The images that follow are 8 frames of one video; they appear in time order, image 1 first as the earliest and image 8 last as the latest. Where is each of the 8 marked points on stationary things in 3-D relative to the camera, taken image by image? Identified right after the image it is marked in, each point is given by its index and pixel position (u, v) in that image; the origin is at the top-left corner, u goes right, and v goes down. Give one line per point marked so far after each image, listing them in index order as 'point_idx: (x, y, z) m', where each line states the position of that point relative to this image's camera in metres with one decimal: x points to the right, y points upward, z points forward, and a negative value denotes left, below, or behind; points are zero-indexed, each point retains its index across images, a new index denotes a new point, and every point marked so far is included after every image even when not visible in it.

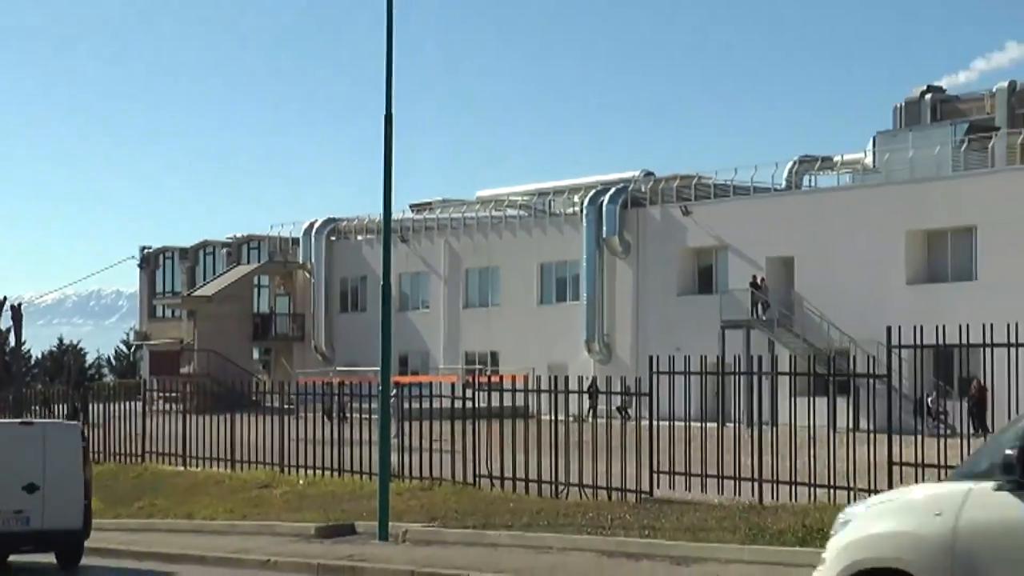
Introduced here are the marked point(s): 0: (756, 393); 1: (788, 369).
0: (+3.7, -1.6, +16.5) m
1: (+4.1, -1.2, +16.4) m
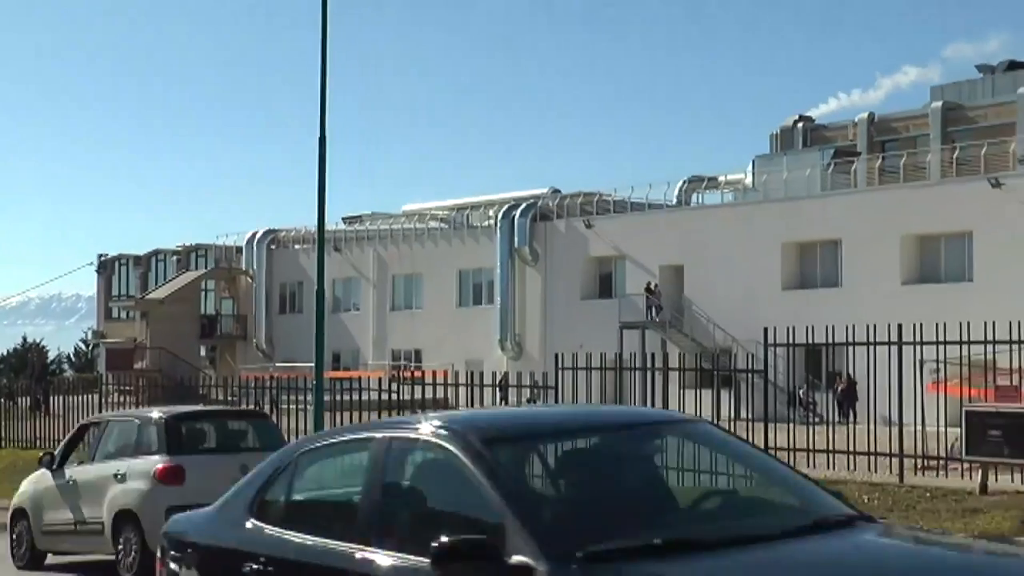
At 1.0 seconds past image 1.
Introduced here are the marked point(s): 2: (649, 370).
0: (+2.3, -1.7, +18.6) m
1: (+2.7, -1.3, +18.5) m
2: (+2.3, -1.3, +18.1) m
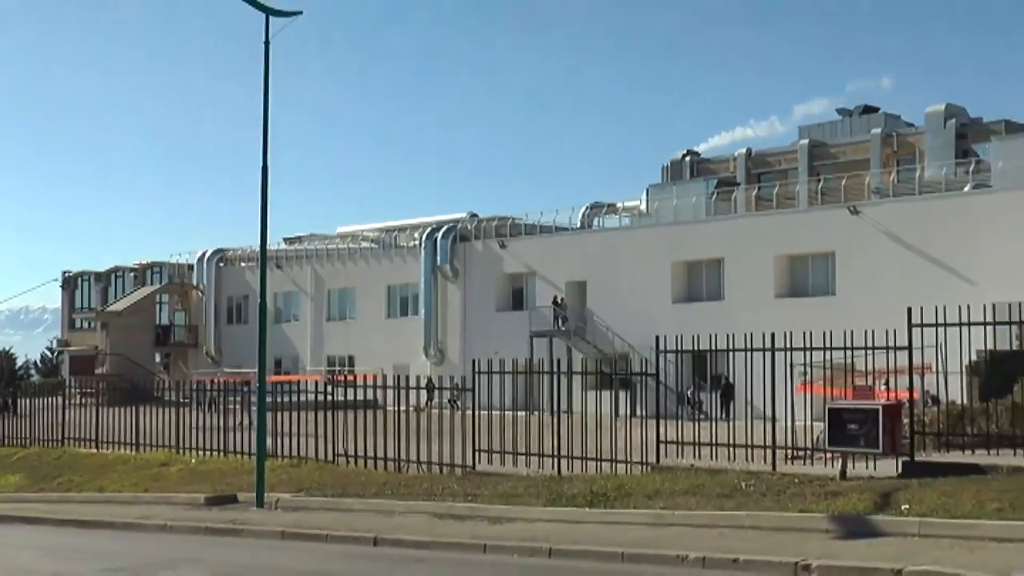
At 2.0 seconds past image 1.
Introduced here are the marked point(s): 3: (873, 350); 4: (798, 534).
0: (+0.9, -1.9, +21.1) m
1: (+1.3, -1.5, +21.0) m
2: (+0.9, -1.6, +20.6) m
3: (+6.3, -1.1, +19.2) m
4: (+4.5, -3.8, +16.0) m
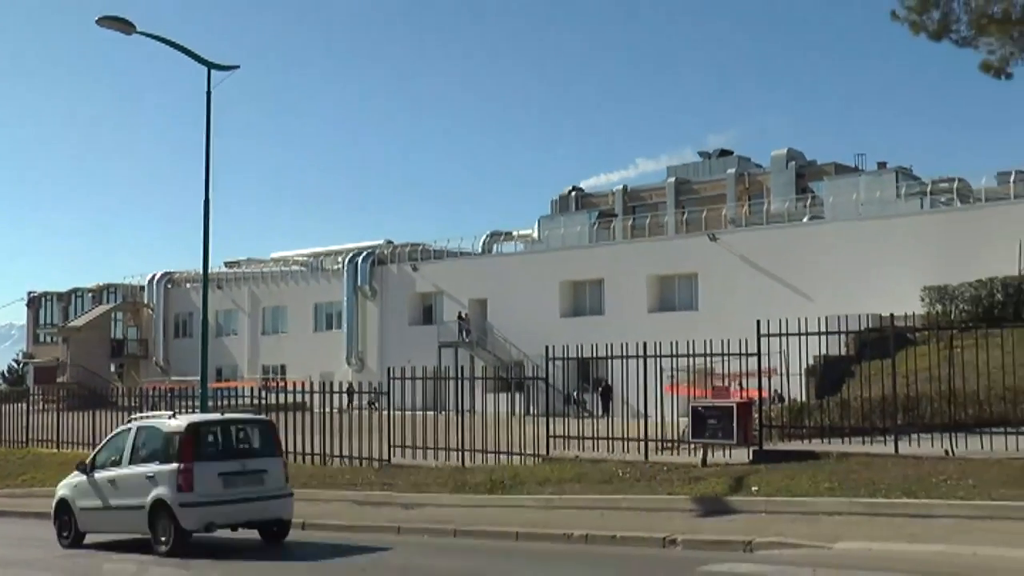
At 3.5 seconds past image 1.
0: (-1.1, -2.3, +24.4) m
1: (-0.7, -1.9, +24.4) m
2: (-1.1, -1.9, +23.9) m
3: (+4.5, -1.4, +22.8) m
4: (+2.8, -4.0, +19.4) m
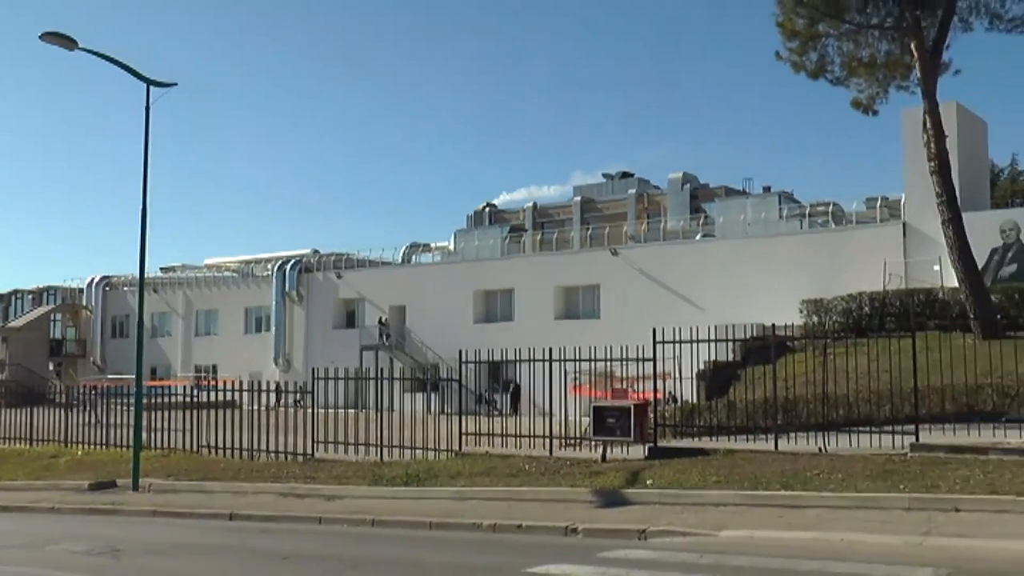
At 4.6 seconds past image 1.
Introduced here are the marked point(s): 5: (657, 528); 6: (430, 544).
0: (-3.1, -2.5, +26.3) m
1: (-2.7, -2.1, +26.3) m
2: (-3.0, -2.1, +25.8) m
3: (+2.6, -1.6, +24.9) m
4: (+1.0, -4.2, +21.5) m
5: (+2.5, -4.1, +19.0) m
6: (-1.4, -4.5, +19.5) m
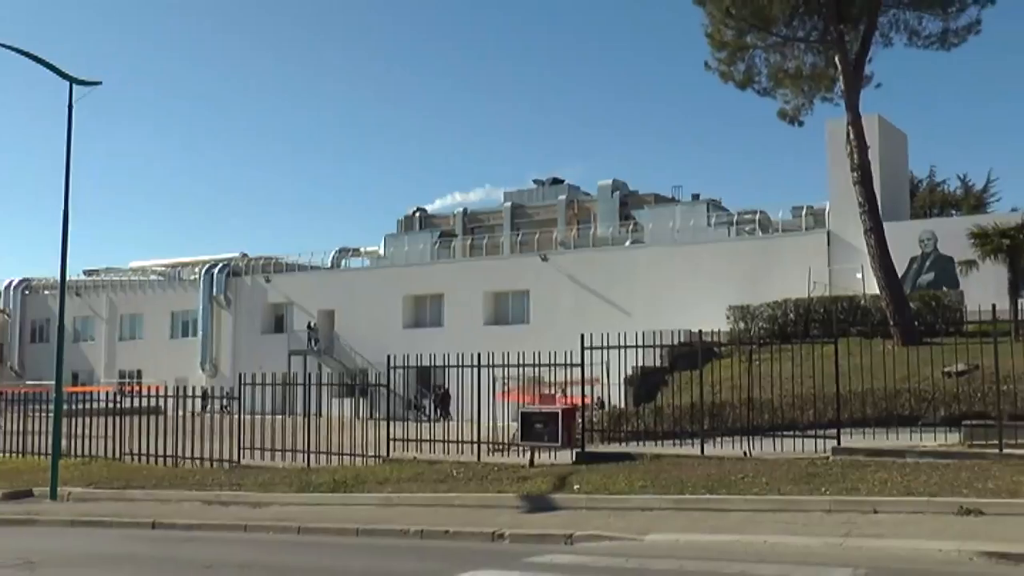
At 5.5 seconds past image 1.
0: (-4.7, -2.6, +26.1) m
1: (-4.3, -2.2, +26.0) m
2: (-4.7, -2.2, +25.6) m
3: (+1.0, -1.8, +25.0) m
4: (-0.4, -4.3, +21.5) m
5: (+1.2, -4.2, +19.0) m
6: (-2.7, -4.6, +19.4) m
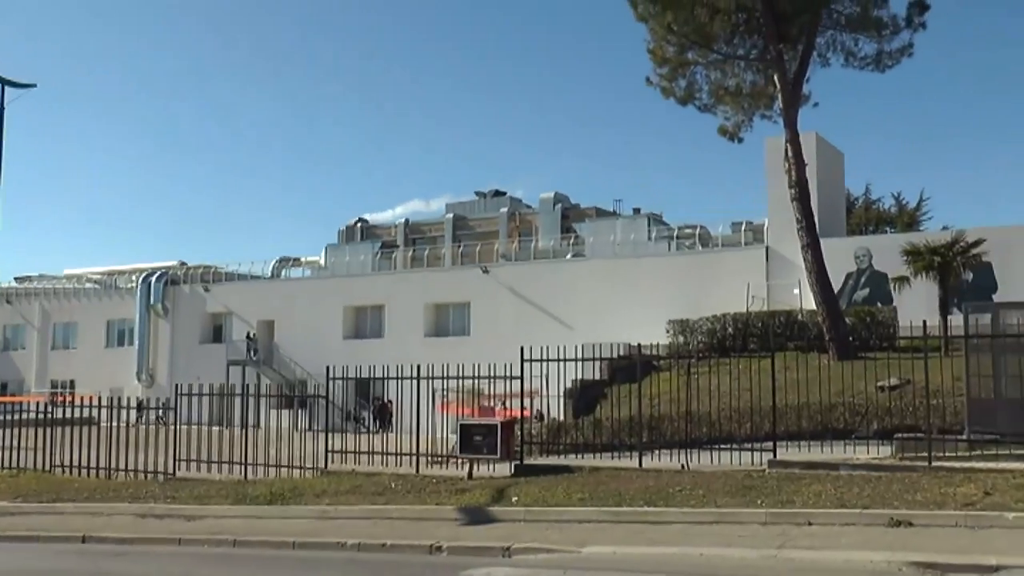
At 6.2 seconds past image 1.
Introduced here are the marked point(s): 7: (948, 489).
0: (-6.1, -2.8, +25.8) m
1: (-5.7, -2.4, +25.8) m
2: (-6.0, -2.4, +25.3) m
3: (-0.4, -2.0, +25.0) m
4: (-1.6, -4.5, +21.4) m
5: (+0.1, -4.4, +19.0) m
6: (-3.8, -4.7, +19.2) m
7: (+7.2, -3.3, +18.4) m
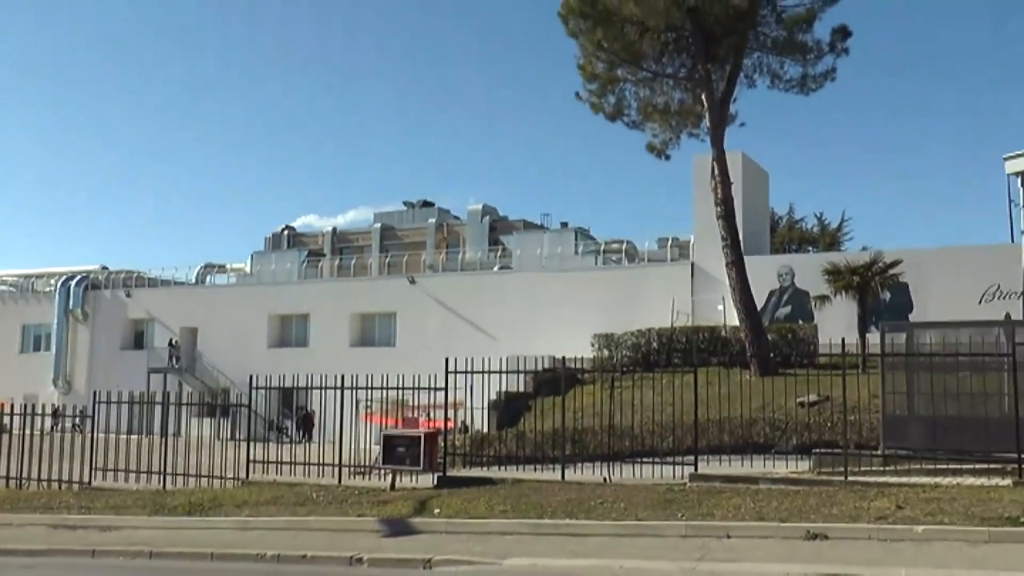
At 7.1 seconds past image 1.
0: (-7.9, -2.9, +25.3) m
1: (-7.4, -2.6, +25.3) m
2: (-7.7, -2.6, +24.8) m
3: (-2.1, -2.3, +24.9) m
4: (-3.1, -4.7, +21.2) m
5: (-1.2, -4.6, +18.9) m
6: (-5.2, -4.8, +18.8) m
7: (+5.9, -3.6, +18.8) m
